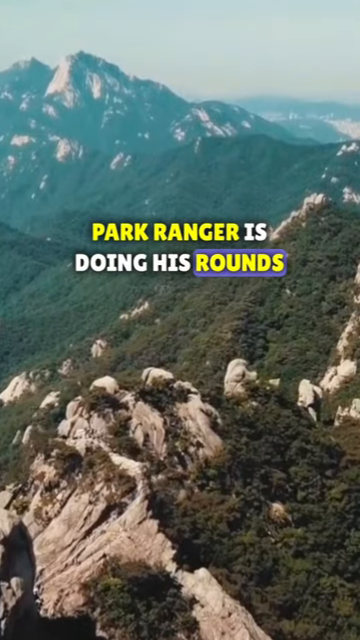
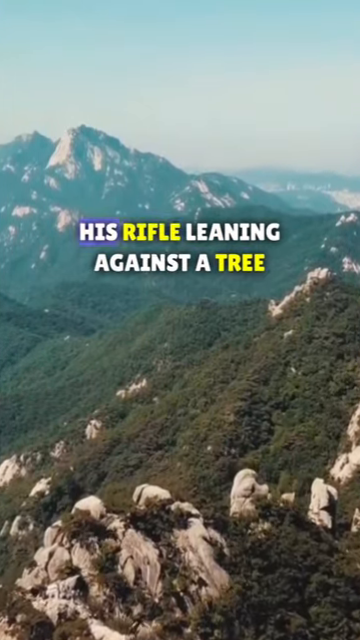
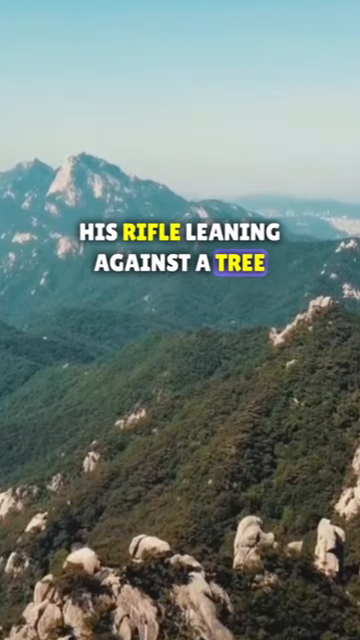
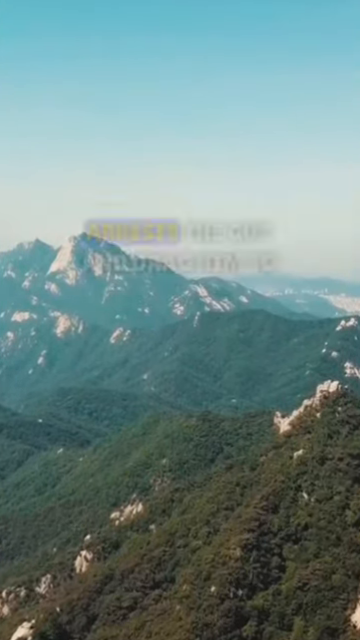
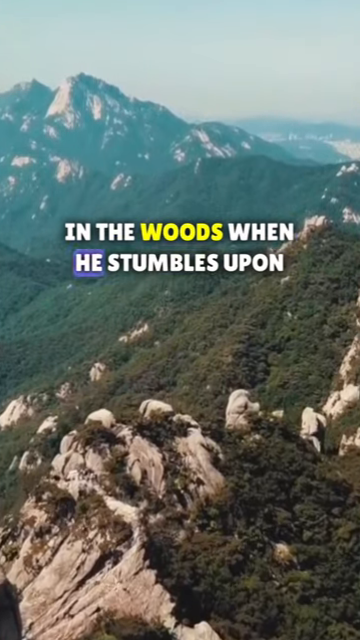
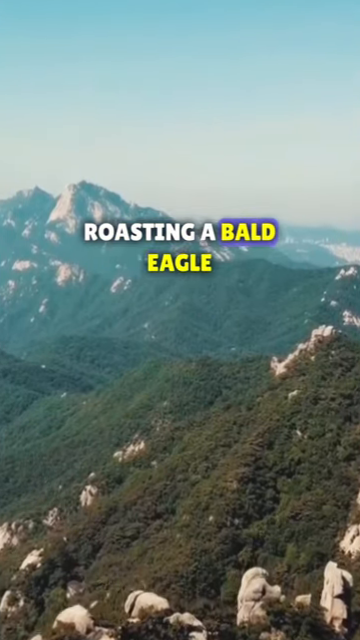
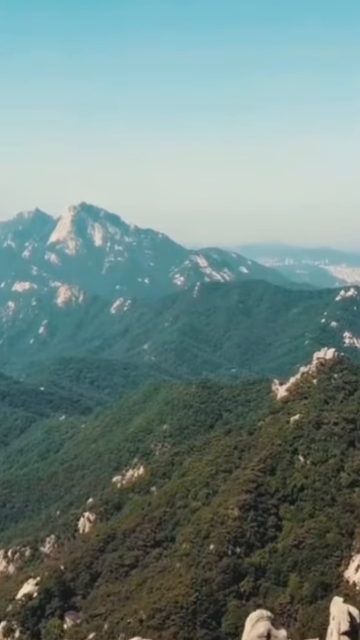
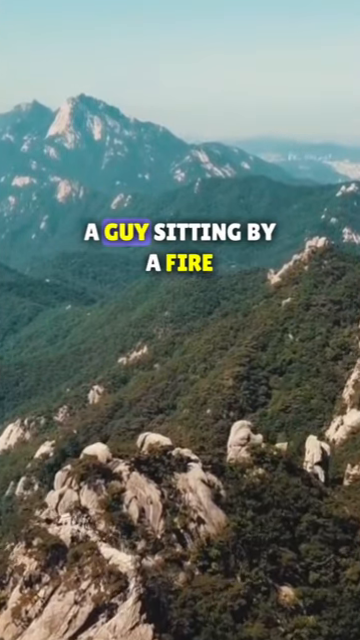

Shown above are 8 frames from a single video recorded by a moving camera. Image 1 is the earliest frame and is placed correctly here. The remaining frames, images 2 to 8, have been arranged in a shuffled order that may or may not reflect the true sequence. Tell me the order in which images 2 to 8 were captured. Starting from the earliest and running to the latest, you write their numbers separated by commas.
5, 8, 2, 3, 6, 7, 4
